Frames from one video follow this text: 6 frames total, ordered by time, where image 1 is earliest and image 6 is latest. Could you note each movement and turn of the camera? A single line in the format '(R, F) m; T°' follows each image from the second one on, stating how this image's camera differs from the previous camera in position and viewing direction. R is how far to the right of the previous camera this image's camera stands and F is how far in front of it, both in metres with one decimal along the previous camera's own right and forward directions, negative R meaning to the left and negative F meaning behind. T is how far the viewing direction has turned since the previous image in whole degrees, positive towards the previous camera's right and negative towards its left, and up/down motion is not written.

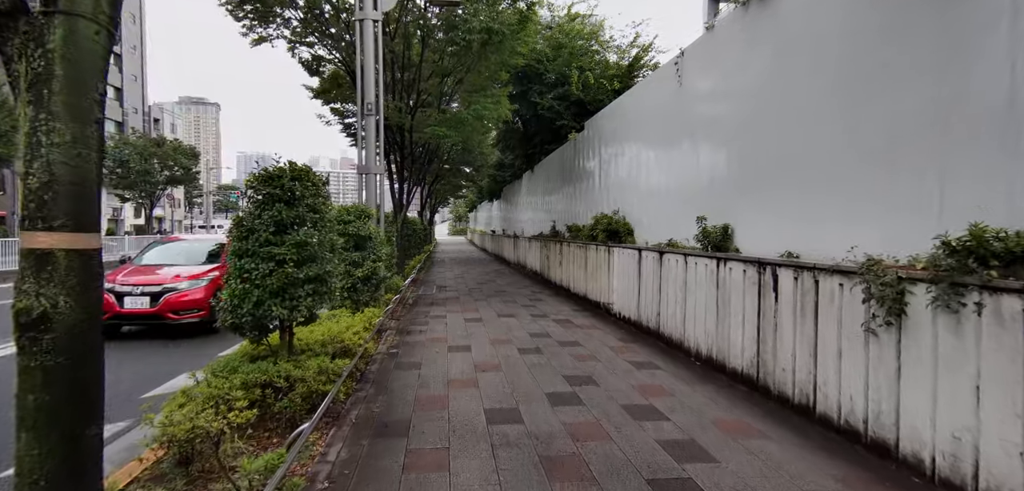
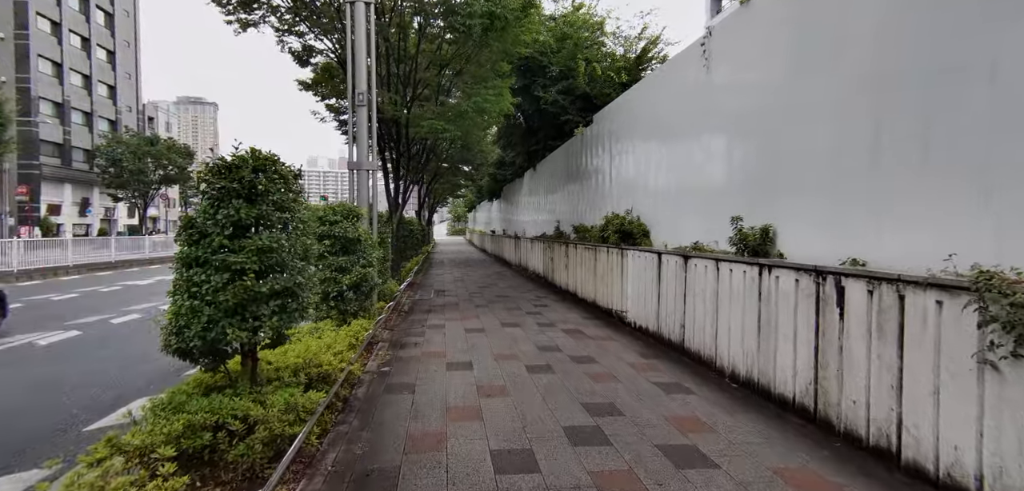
(-0.1, +0.7) m; 0°
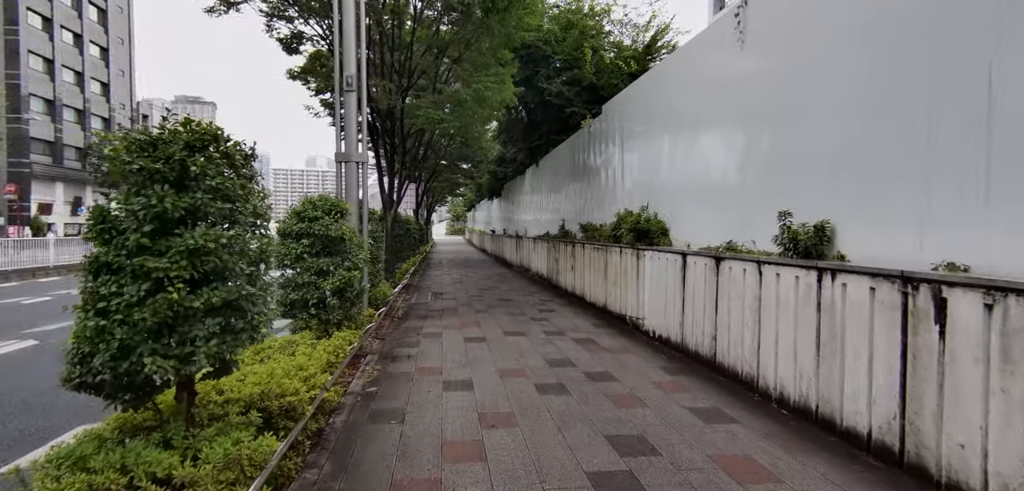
(-0.1, +0.7) m; 0°
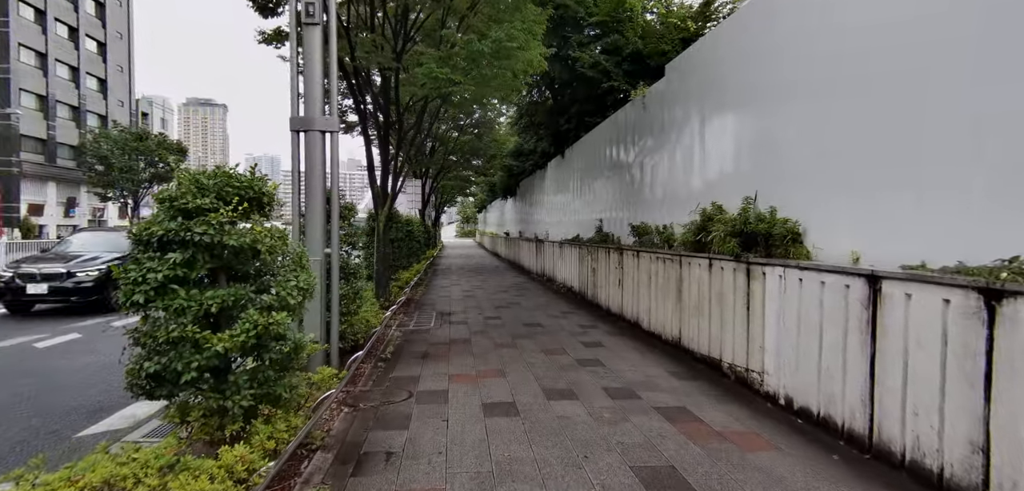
(-0.3, +2.4) m; -1°
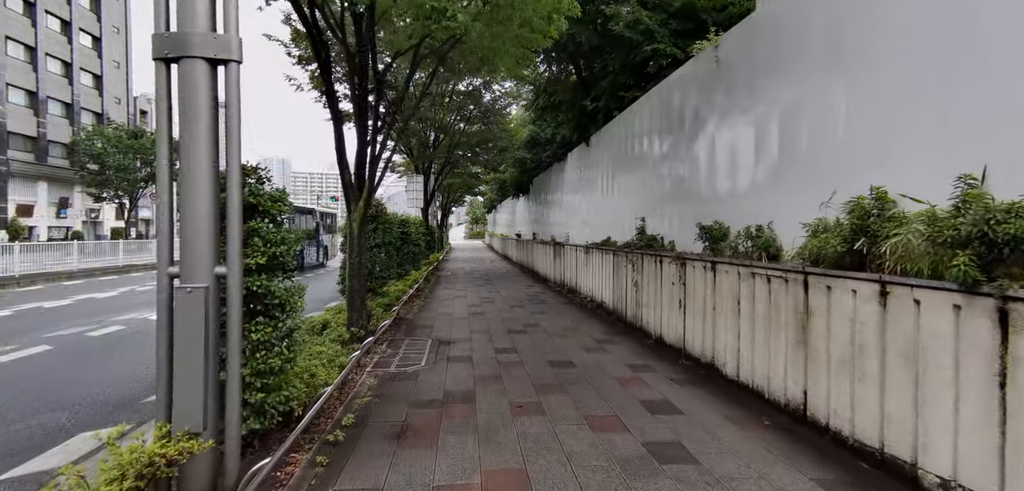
(-0.1, +2.2) m; -1°
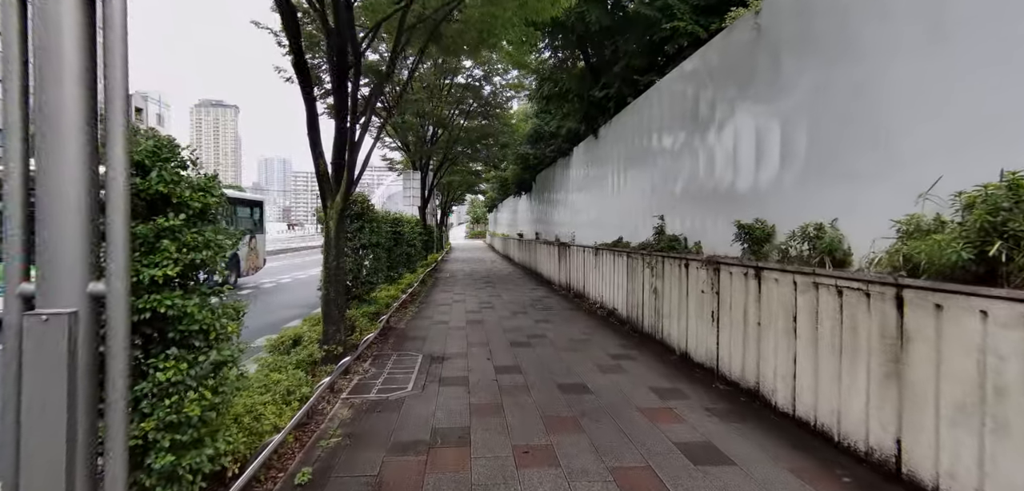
(0.0, +0.9) m; 0°
